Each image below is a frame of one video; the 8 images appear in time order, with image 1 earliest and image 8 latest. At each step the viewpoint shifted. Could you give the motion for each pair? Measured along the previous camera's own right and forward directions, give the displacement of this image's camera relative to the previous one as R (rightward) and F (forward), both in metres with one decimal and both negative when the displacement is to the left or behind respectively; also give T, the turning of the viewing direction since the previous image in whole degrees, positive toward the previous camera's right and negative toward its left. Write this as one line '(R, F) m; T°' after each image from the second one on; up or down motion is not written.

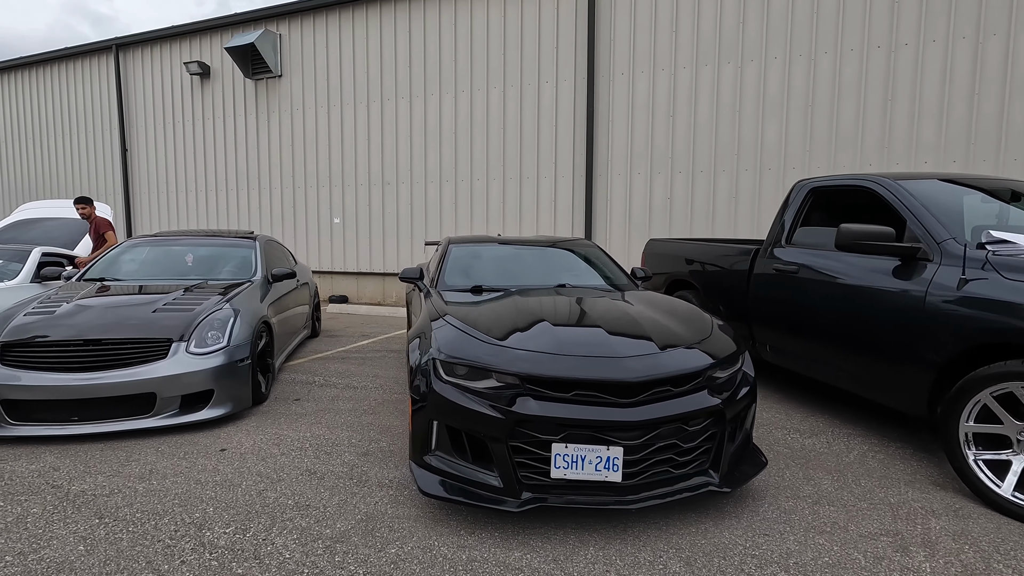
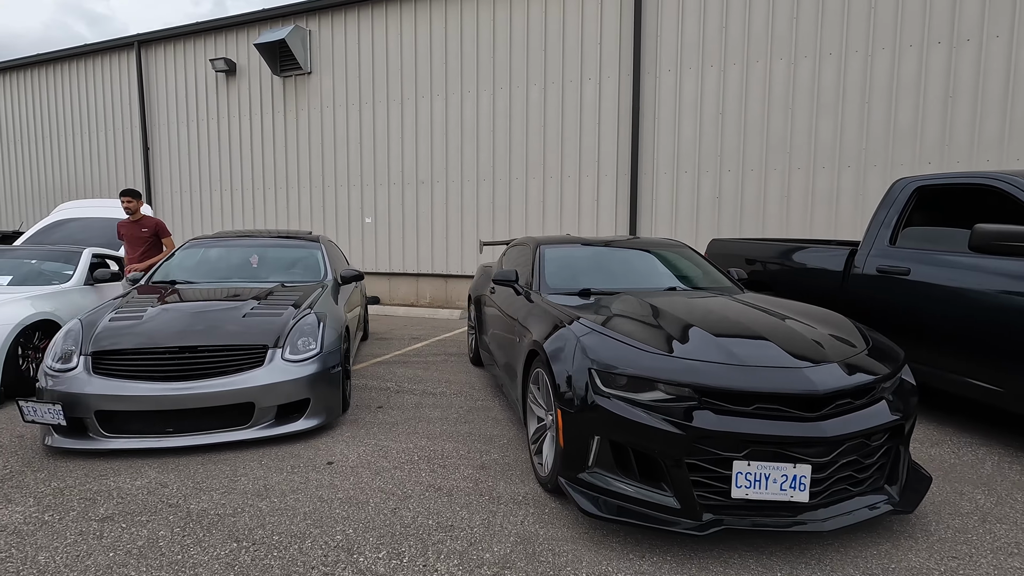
(-0.6, +0.1) m; 0°
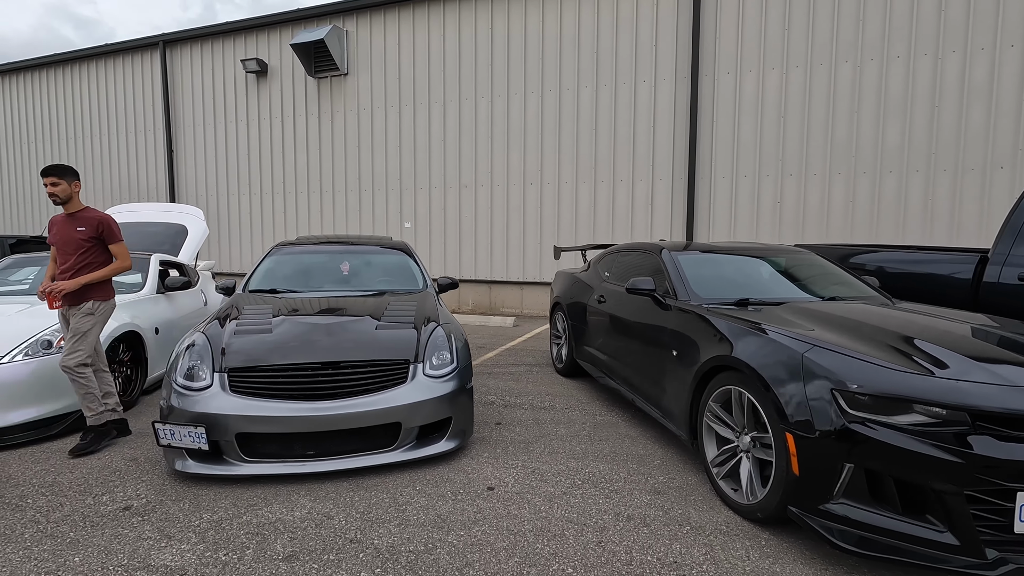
(-0.8, +0.2) m; +1°
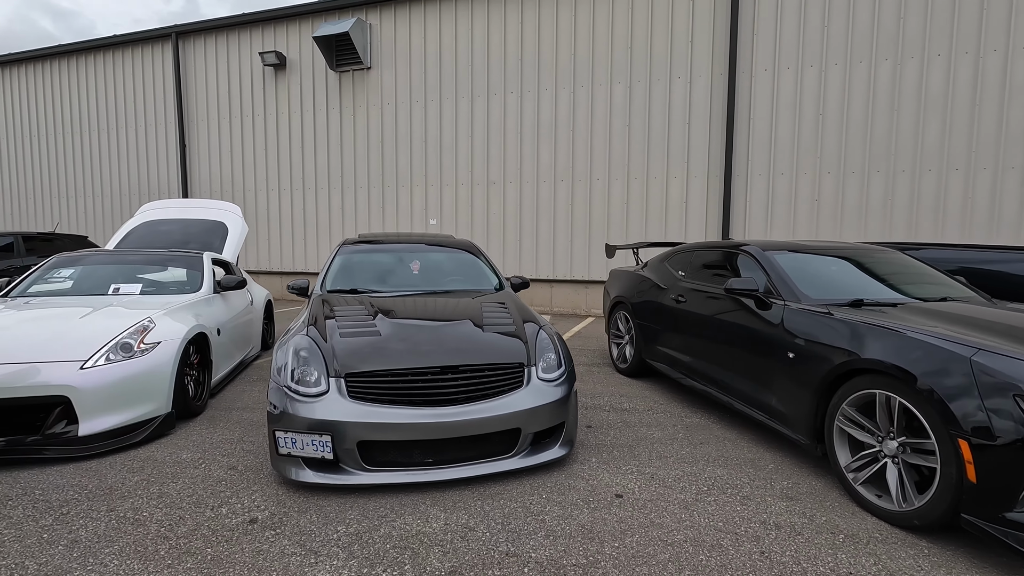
(-0.6, +0.1) m; +1°
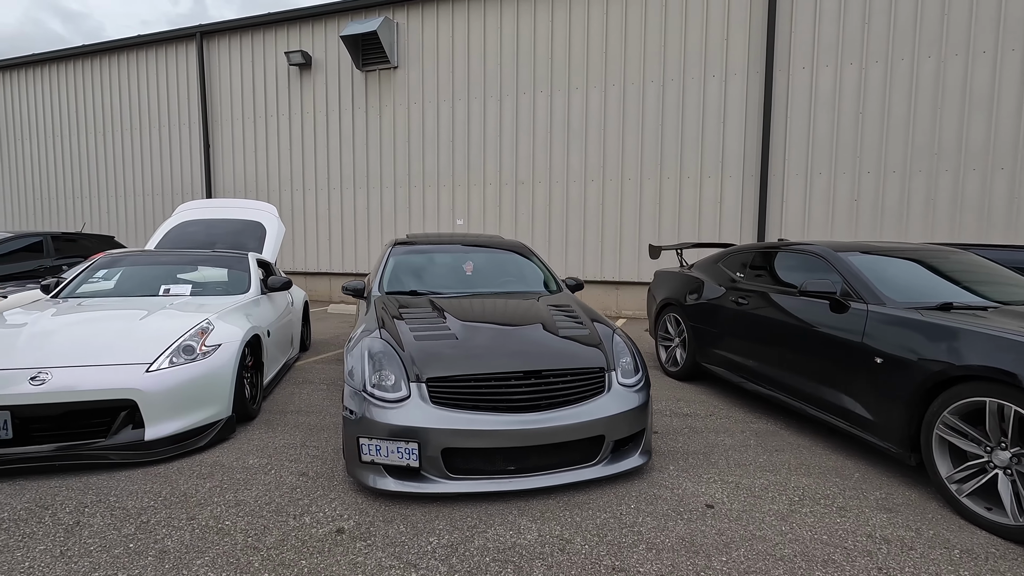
(-0.4, +0.1) m; -1°
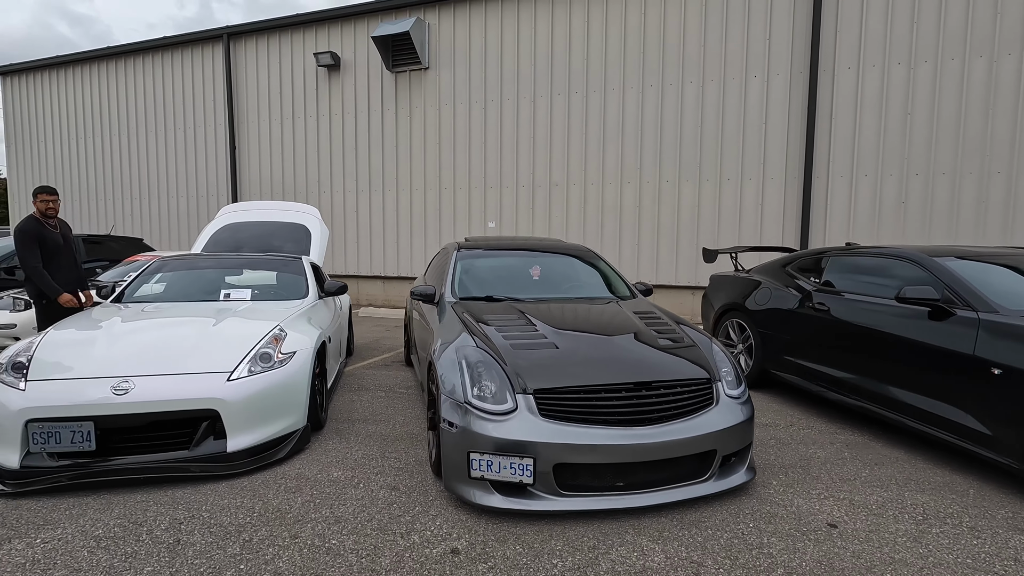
(-0.4, +0.1) m; 0°
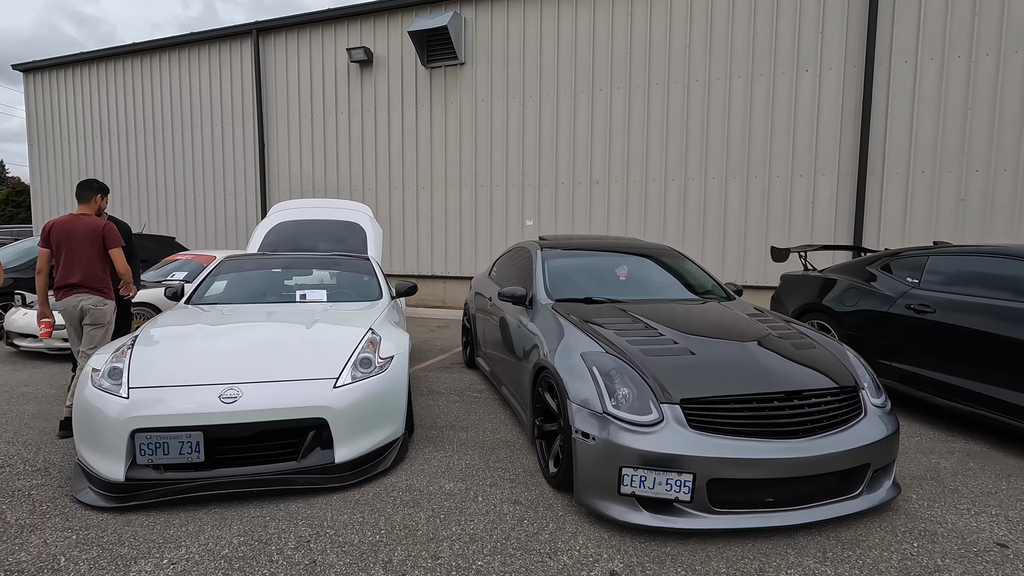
(-0.5, +0.1) m; 0°
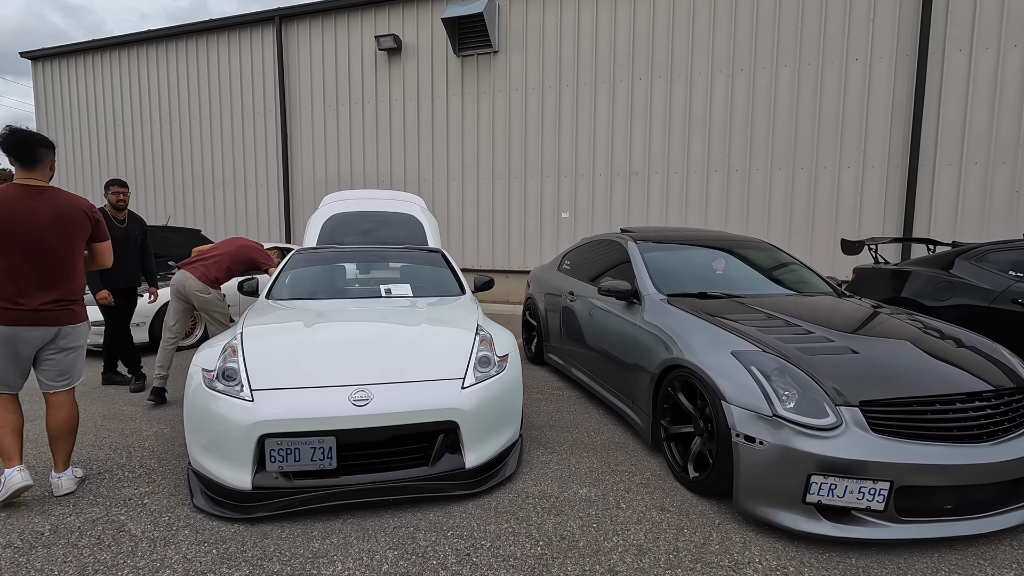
(-0.6, +0.1) m; +1°
